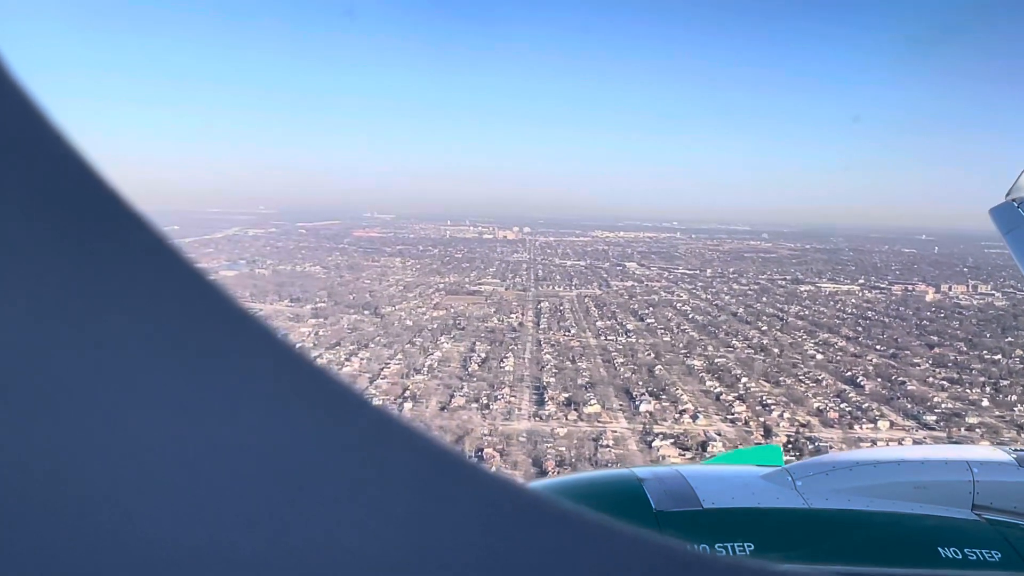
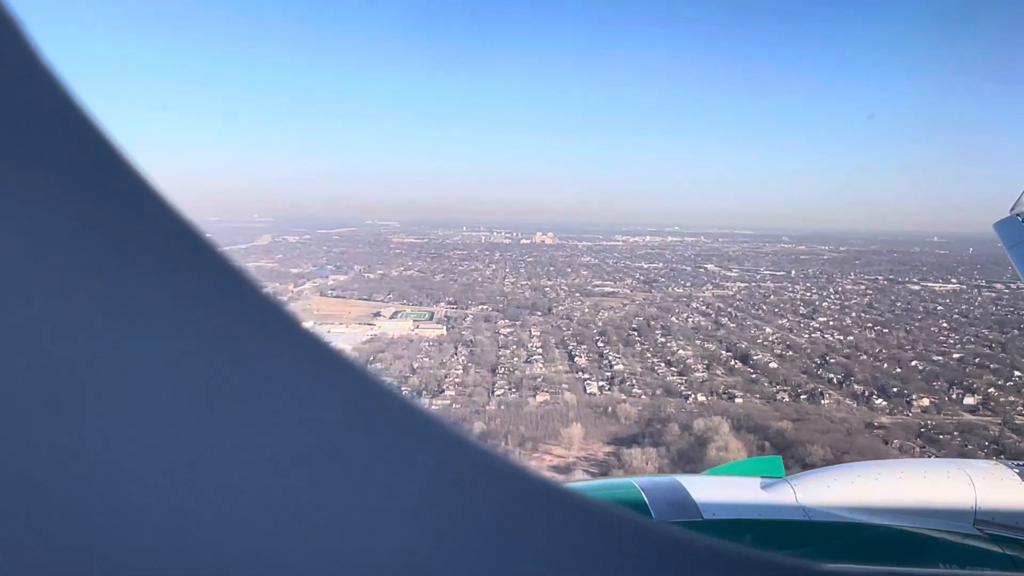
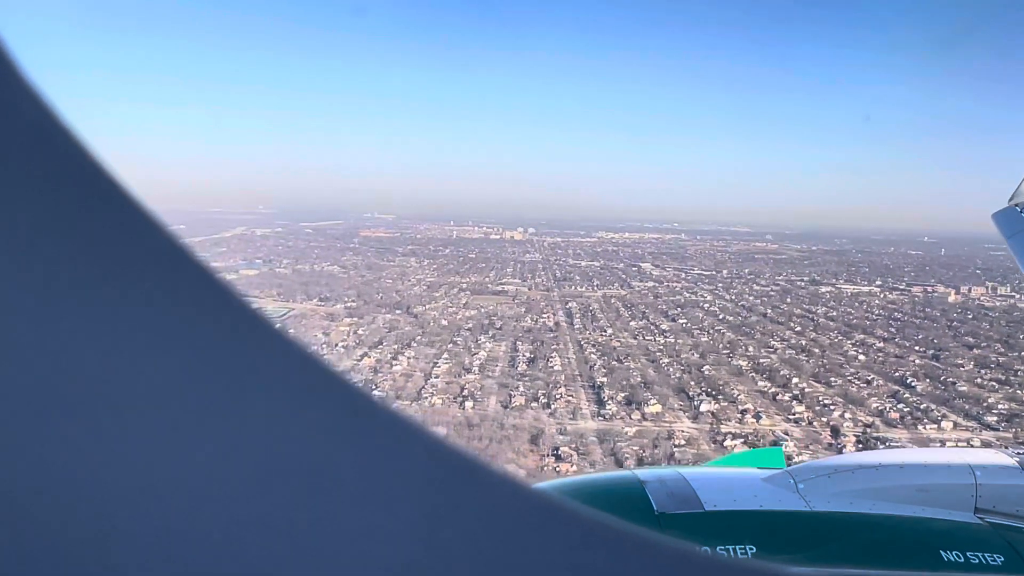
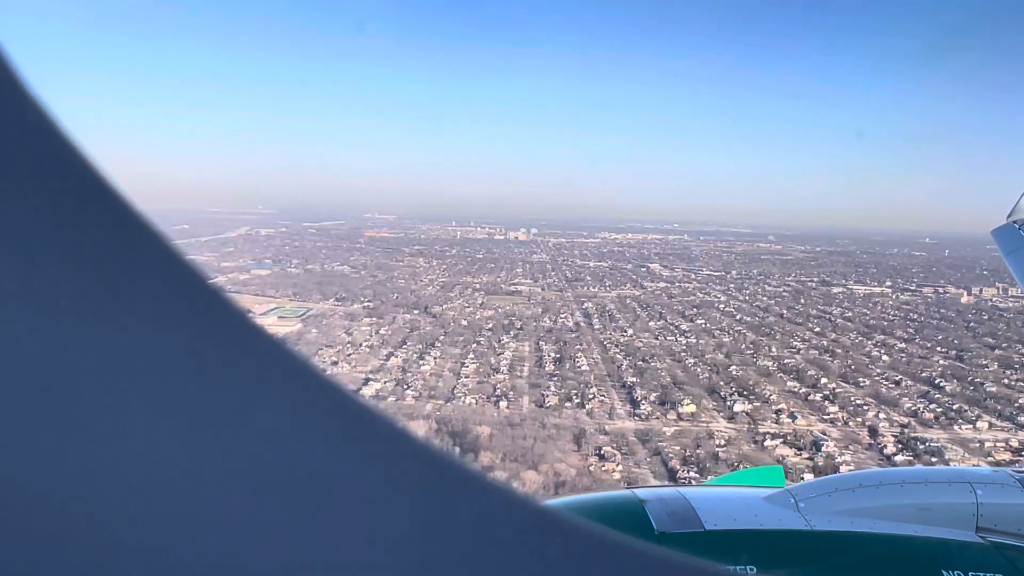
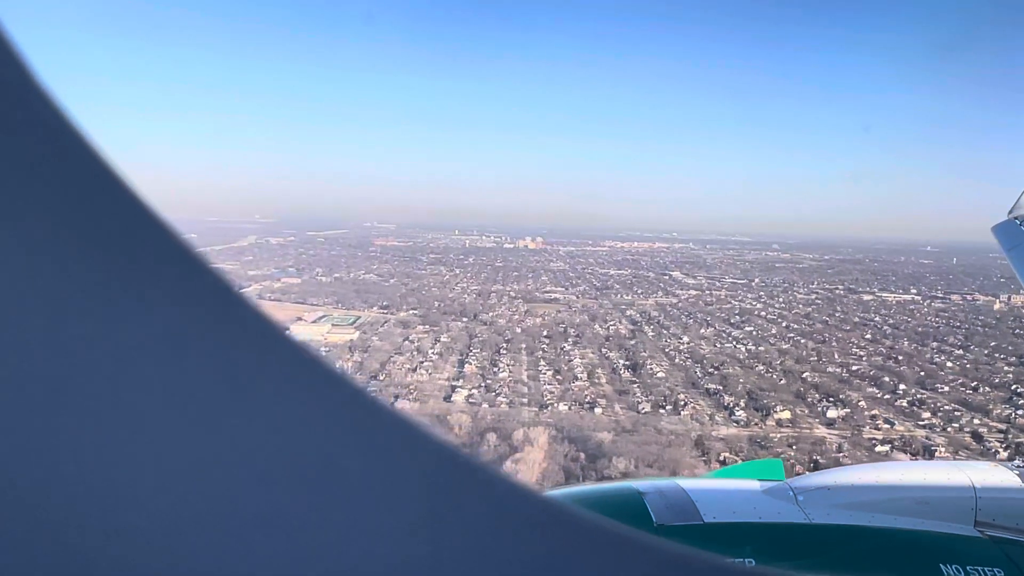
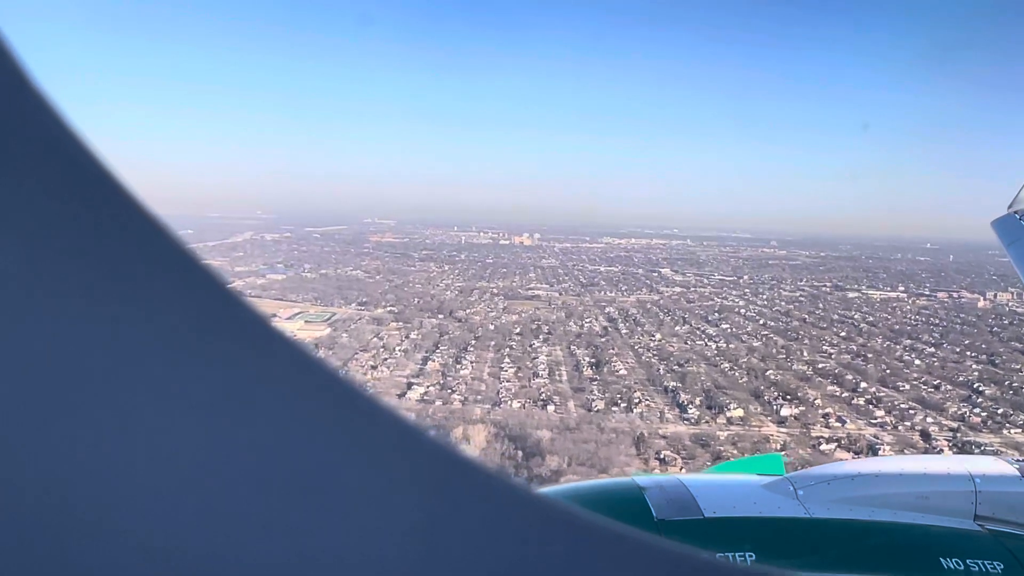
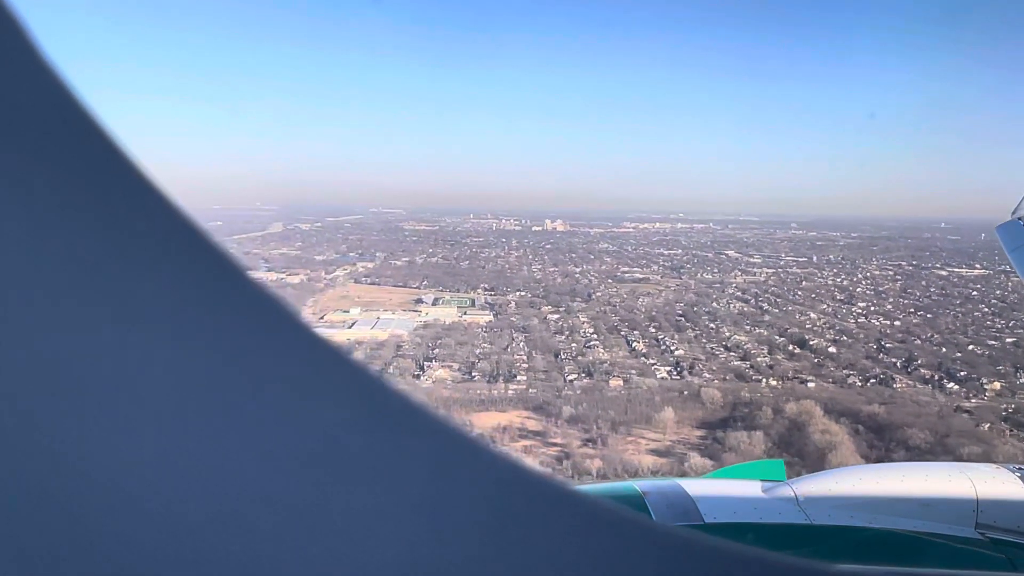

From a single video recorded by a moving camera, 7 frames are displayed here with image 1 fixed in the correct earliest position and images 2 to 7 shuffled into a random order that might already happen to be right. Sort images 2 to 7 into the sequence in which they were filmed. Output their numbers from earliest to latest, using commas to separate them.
3, 4, 6, 5, 2, 7
